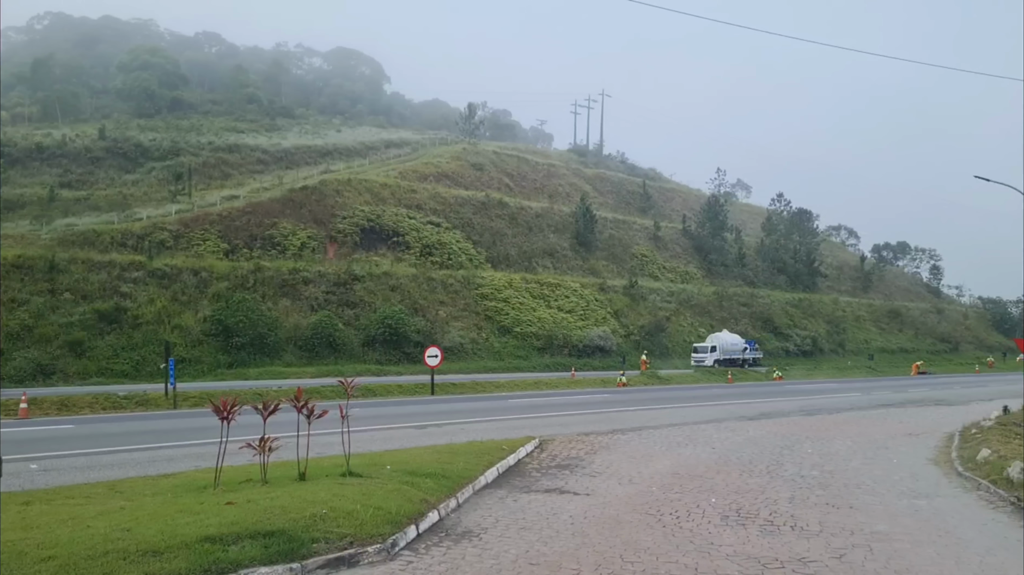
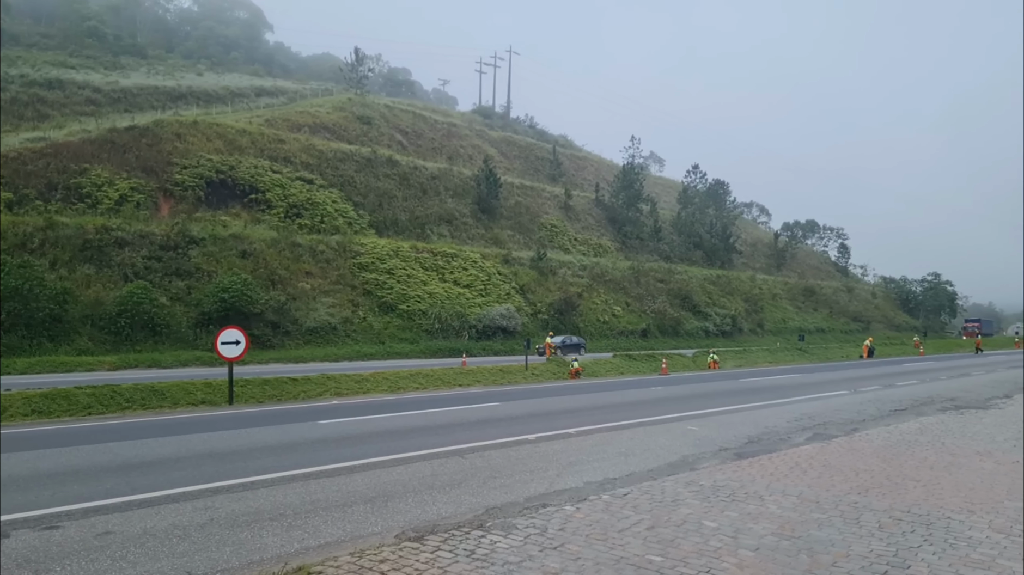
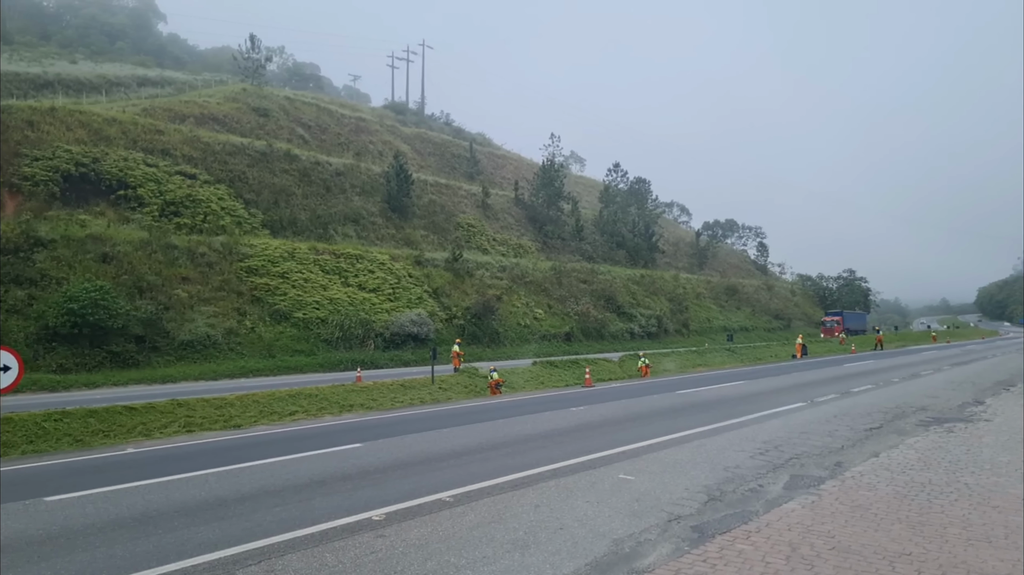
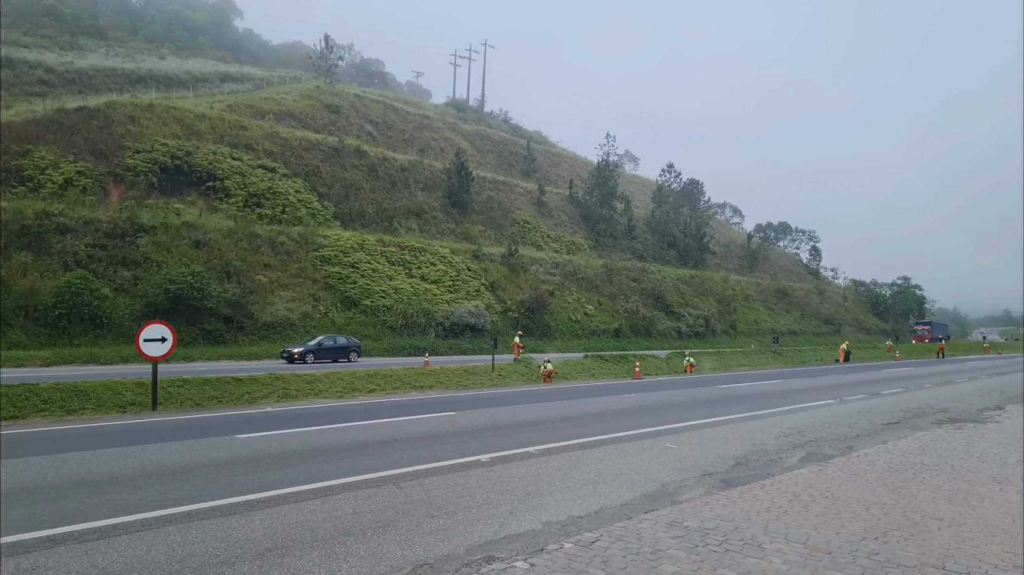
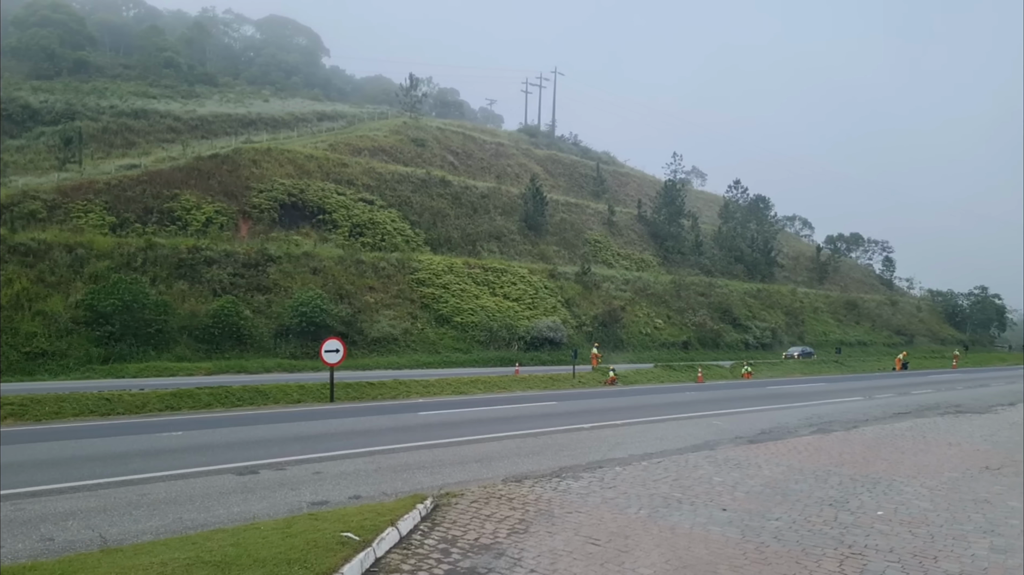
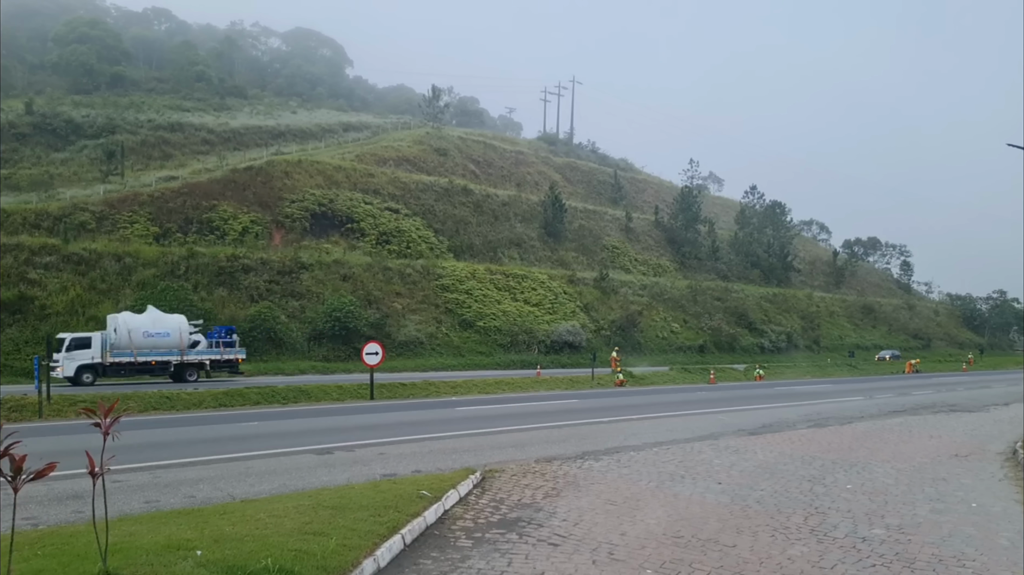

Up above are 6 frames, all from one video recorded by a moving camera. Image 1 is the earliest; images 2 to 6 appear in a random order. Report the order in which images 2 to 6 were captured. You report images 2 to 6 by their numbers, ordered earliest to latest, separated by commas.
6, 5, 2, 4, 3
